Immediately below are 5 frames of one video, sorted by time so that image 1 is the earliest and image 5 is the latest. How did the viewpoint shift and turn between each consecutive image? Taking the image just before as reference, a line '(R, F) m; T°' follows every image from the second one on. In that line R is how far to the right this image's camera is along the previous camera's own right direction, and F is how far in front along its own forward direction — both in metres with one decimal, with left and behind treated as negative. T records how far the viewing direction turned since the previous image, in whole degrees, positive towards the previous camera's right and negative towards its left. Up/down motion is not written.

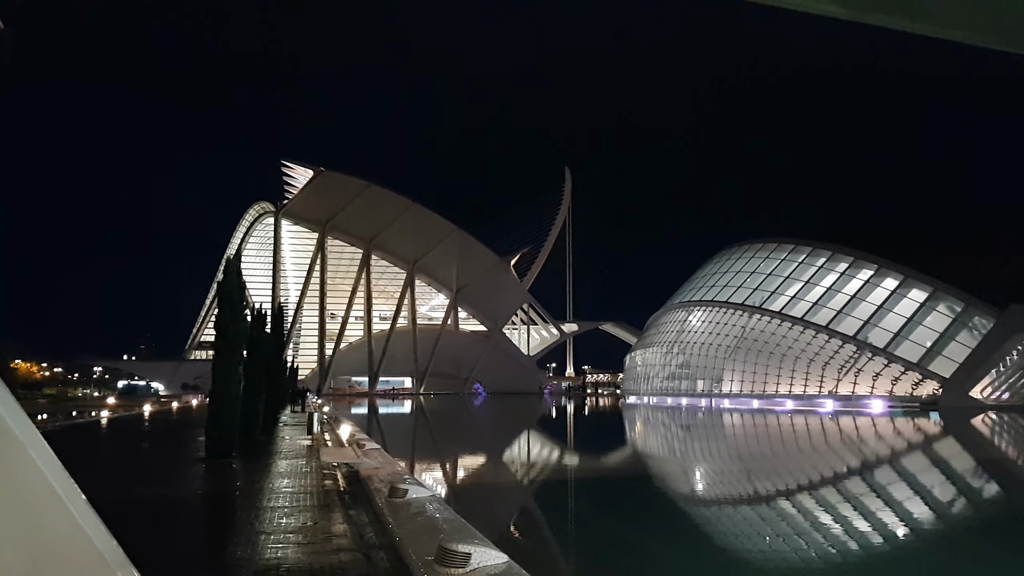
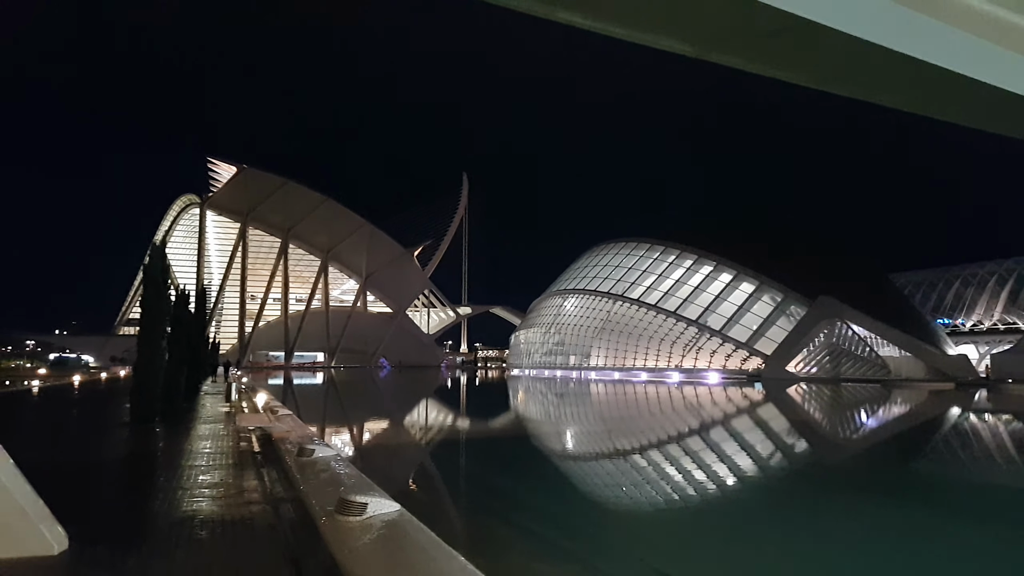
(+1.0, -0.6) m; 0°
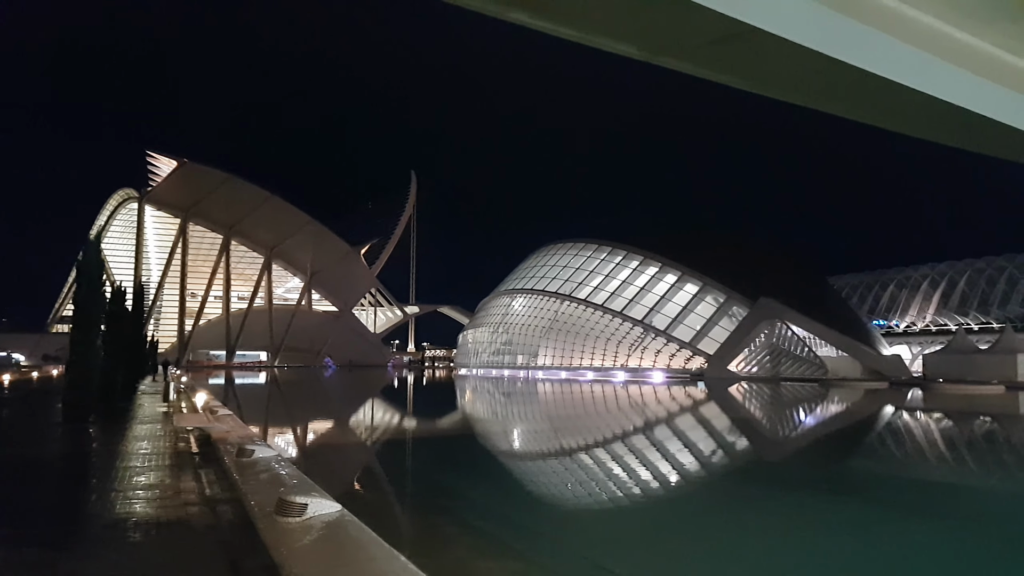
(+0.3, 0.0) m; +2°
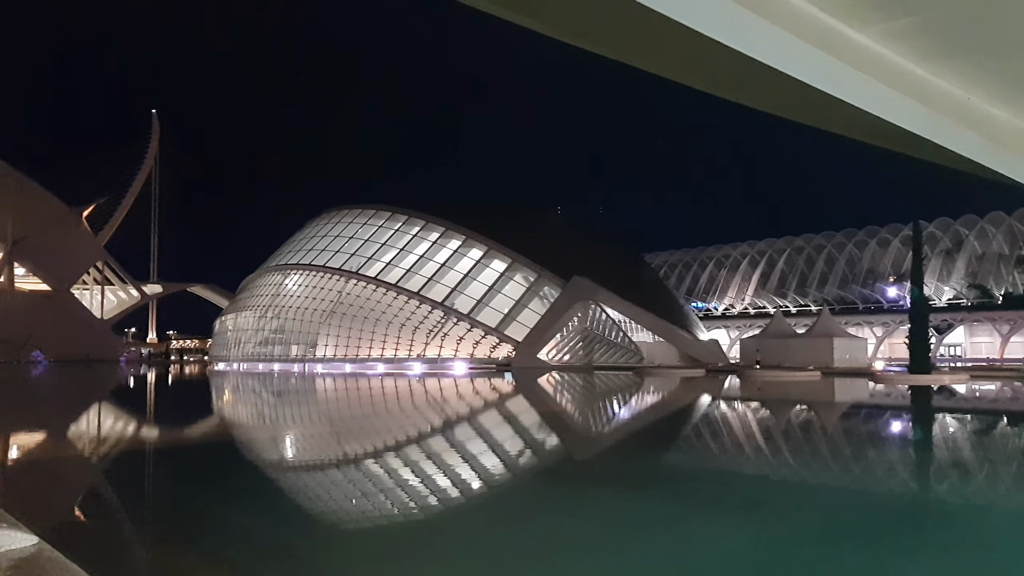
(+1.4, +0.8) m; +8°
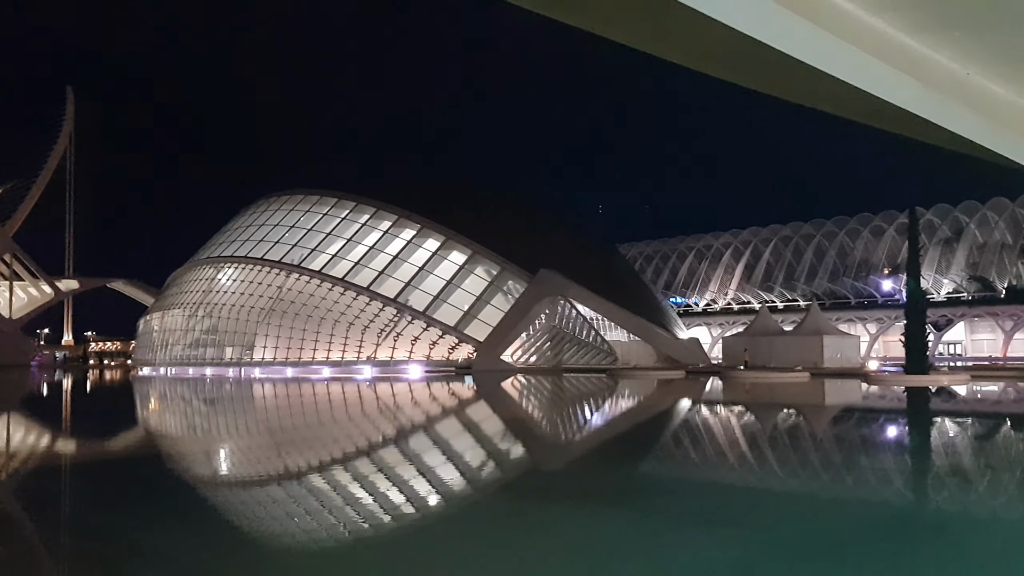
(+0.3, +0.5) m; +1°
